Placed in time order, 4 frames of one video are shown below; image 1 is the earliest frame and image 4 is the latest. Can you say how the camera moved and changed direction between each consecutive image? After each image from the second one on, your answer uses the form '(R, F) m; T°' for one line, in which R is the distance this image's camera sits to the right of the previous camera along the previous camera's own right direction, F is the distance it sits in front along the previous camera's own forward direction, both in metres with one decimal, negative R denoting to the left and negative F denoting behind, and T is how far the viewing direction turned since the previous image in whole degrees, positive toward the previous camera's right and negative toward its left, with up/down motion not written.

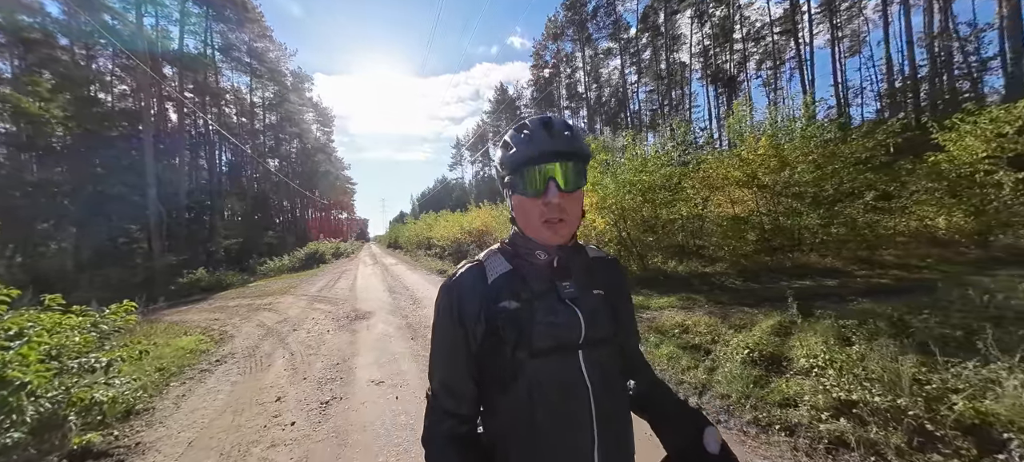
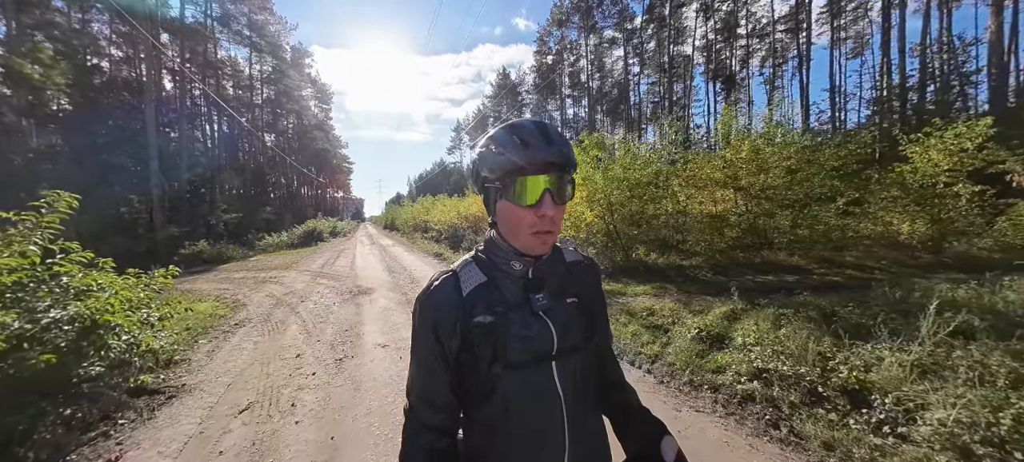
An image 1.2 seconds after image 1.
(+0.1, -0.7) m; +1°
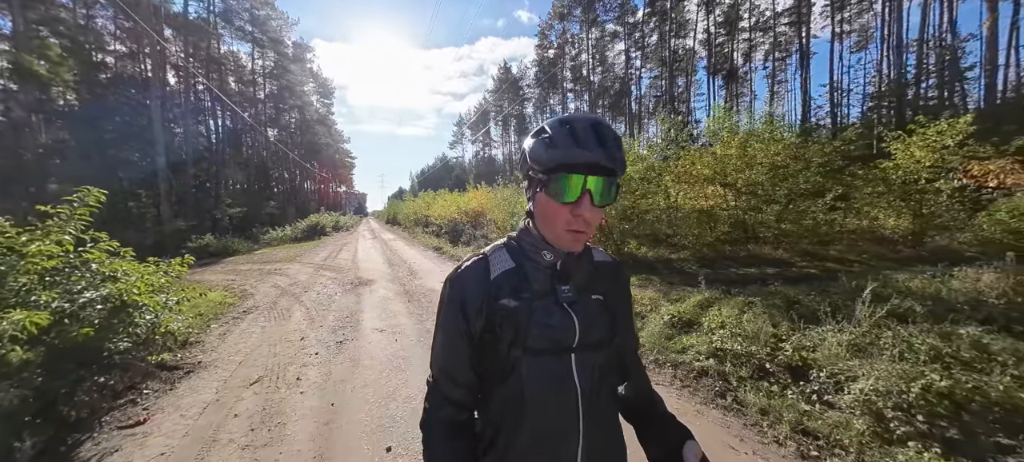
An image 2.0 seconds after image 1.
(+0.3, -0.4) m; 0°
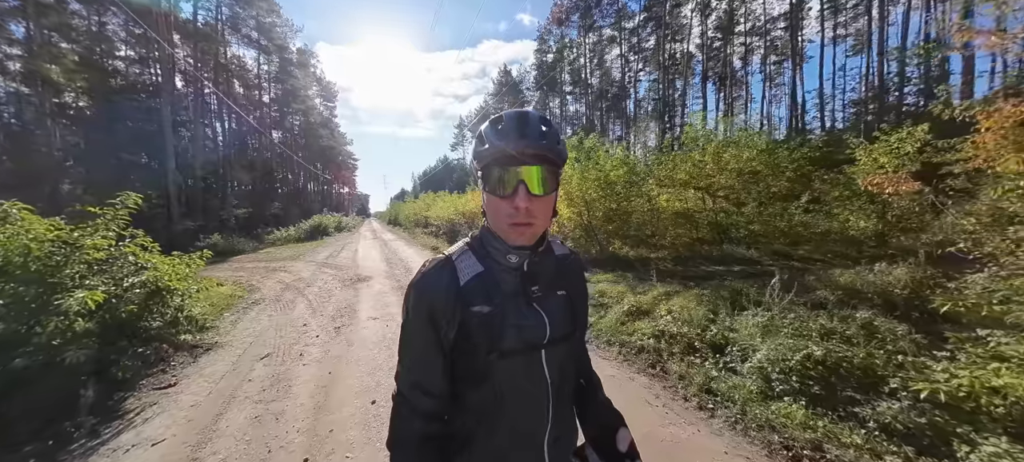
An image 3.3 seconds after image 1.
(+0.5, -0.8) m; 0°
